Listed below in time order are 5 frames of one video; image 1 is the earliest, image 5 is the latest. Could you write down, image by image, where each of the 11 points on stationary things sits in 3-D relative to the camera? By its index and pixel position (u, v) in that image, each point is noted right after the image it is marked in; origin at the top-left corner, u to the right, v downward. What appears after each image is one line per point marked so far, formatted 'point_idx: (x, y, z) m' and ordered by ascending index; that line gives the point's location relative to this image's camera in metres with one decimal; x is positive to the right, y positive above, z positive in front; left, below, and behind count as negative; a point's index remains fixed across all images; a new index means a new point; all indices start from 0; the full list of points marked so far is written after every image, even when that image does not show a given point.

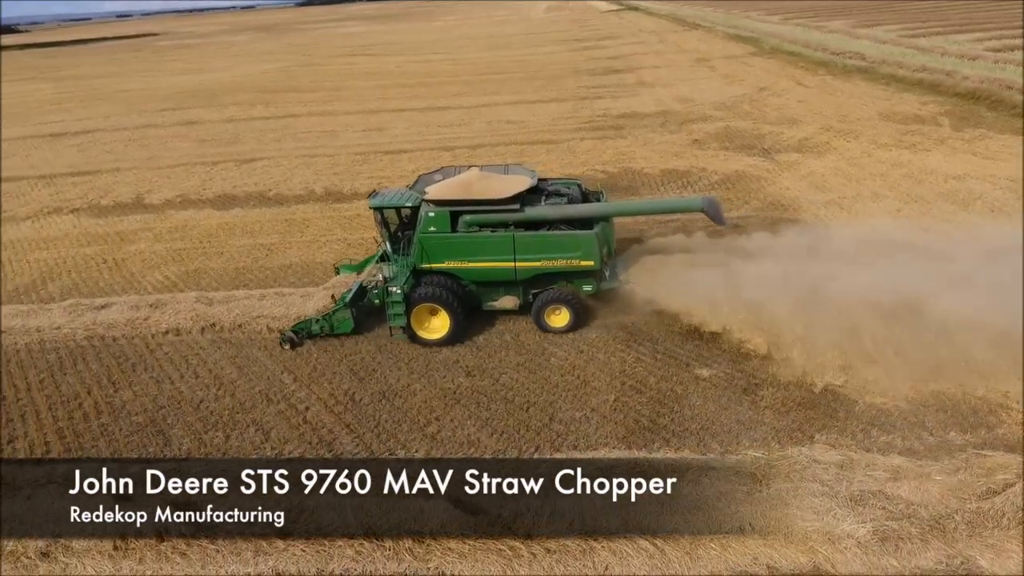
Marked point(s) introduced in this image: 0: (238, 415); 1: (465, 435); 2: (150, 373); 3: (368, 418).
0: (-3.2, -1.5, +7.1) m
1: (-0.5, -1.6, +6.5) m
2: (-4.8, -1.1, +8.1) m
3: (-1.6, -1.5, +6.9) m
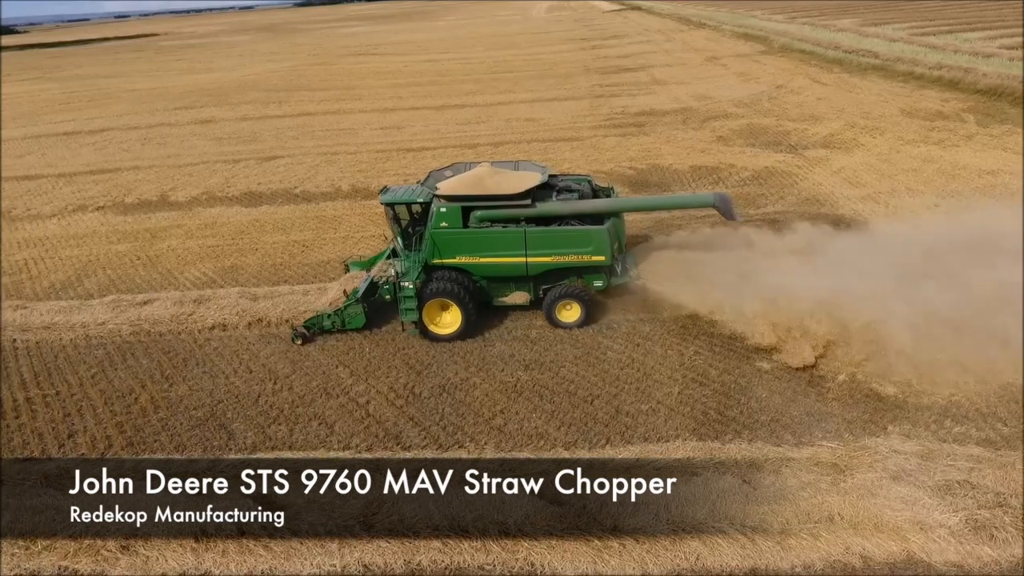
0: (-2.5, -1.4, +7.1) m
1: (+0.2, -1.5, +6.5) m
2: (-4.1, -1.0, +8.1) m
3: (-0.9, -1.4, +6.9) m
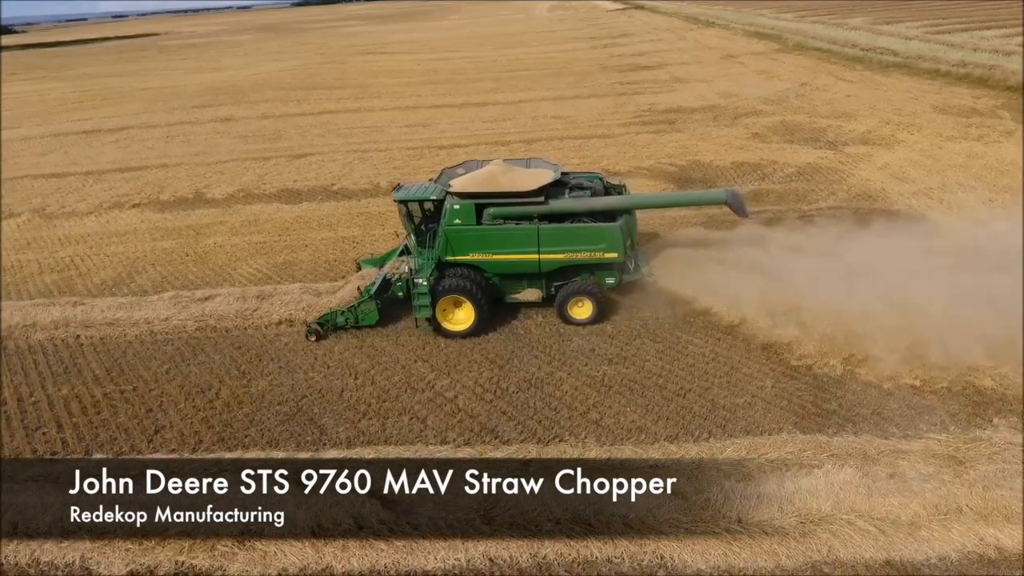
0: (-1.4, -1.3, +7.1) m
1: (+1.2, -1.4, +6.5) m
2: (-3.0, -1.0, +8.0) m
3: (+0.1, -1.3, +6.8) m
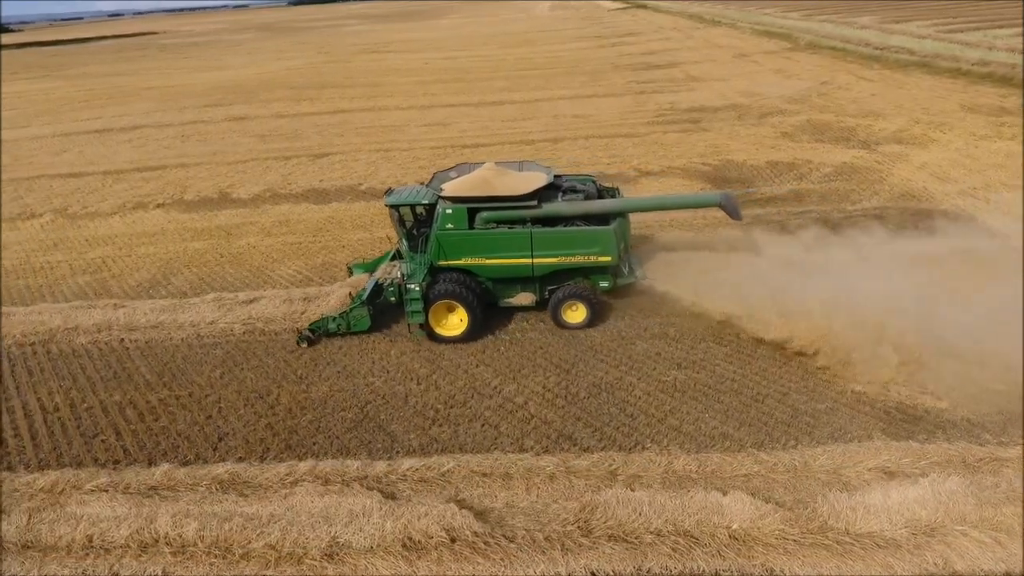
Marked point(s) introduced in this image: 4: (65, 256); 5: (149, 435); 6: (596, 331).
0: (-0.6, -1.3, +6.9) m
1: (+2.0, -1.4, +6.3) m
2: (-2.3, -1.0, +7.9) m
3: (+0.9, -1.3, +6.6) m
4: (-9.2, +0.7, +12.8) m
5: (-4.0, -1.6, +6.9) m
6: (+1.1, -0.6, +8.2) m
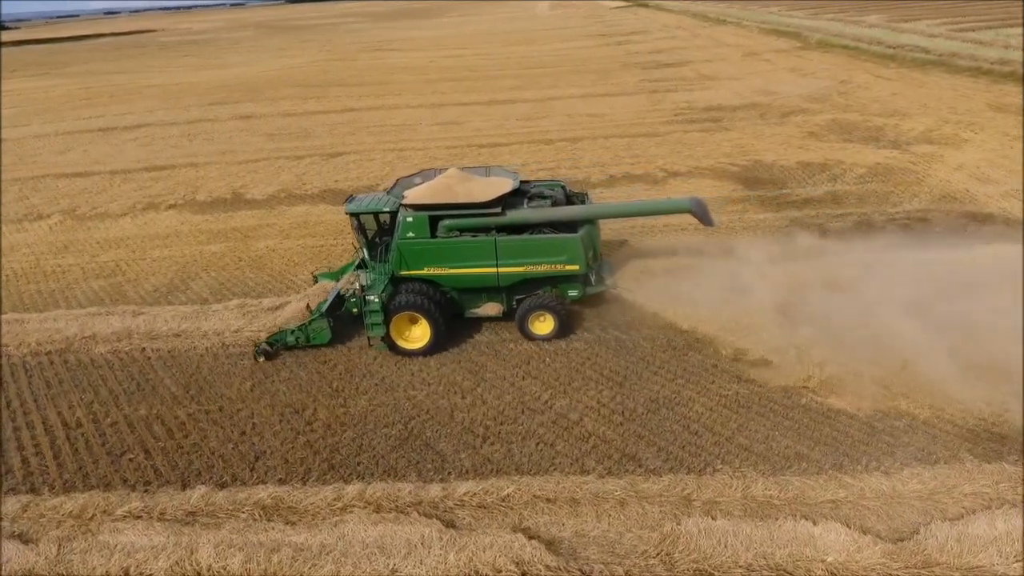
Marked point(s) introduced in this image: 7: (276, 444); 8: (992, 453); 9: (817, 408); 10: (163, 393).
0: (-0.1, -1.4, +6.5) m
1: (+2.6, -1.5, +5.9) m
2: (-1.7, -1.1, +7.5) m
3: (+1.5, -1.4, +6.2) m
4: (-8.7, +0.6, +12.3) m
5: (-3.5, -1.7, +6.5) m
6: (+1.7, -0.7, +7.8) m
7: (-2.5, -1.6, +6.5) m
8: (+4.4, -1.5, +5.7) m
9: (+3.2, -1.2, +6.4) m
10: (-4.2, -1.3, +7.5) m
